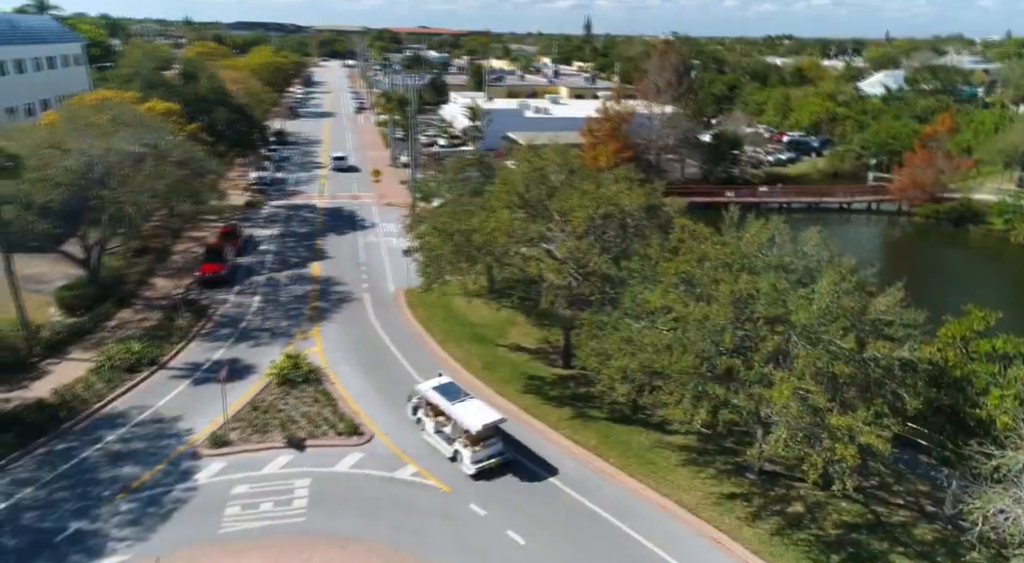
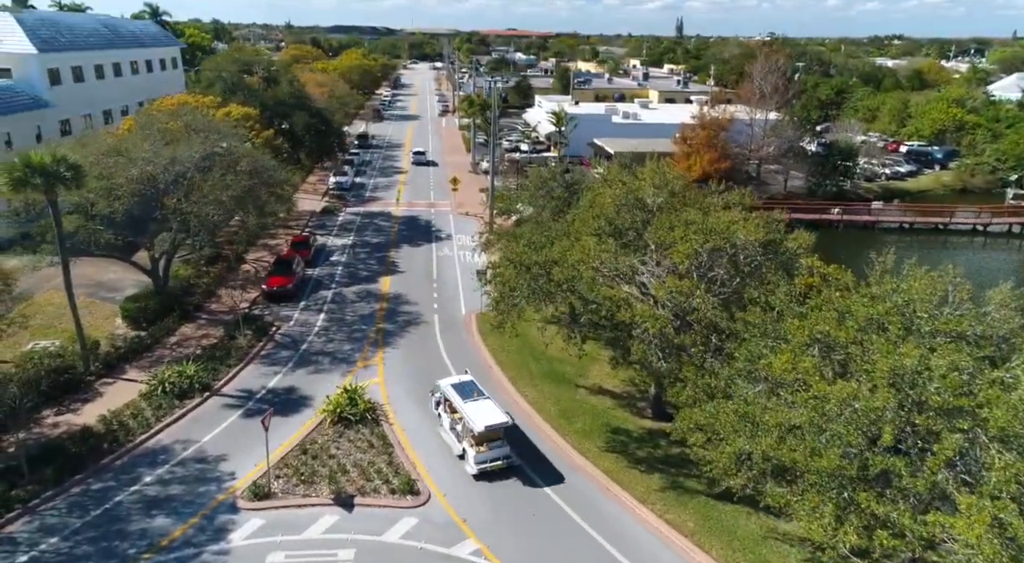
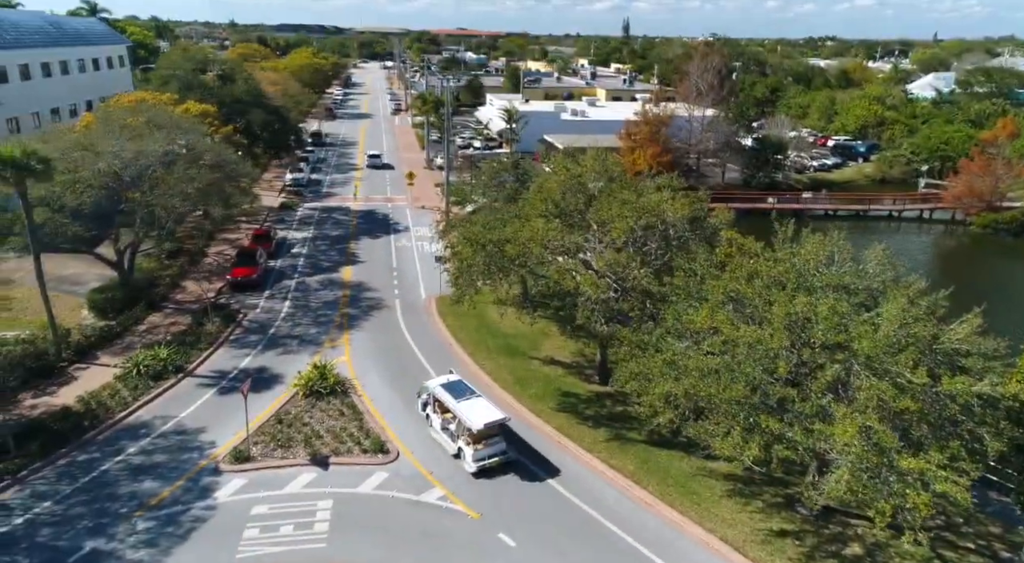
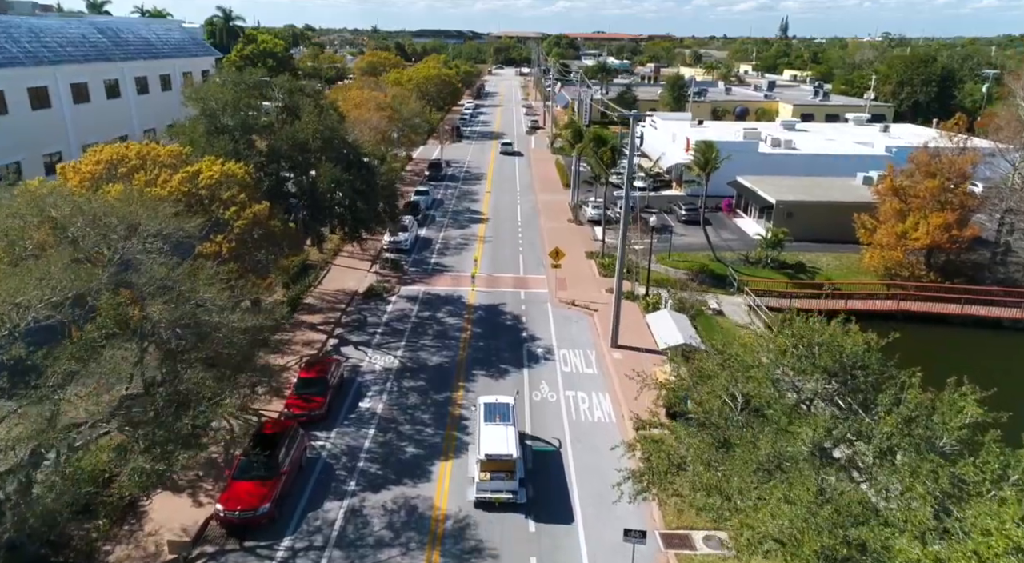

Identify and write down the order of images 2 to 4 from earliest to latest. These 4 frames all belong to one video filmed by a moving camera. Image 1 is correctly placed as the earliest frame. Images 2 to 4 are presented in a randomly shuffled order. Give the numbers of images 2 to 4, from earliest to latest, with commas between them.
3, 2, 4
